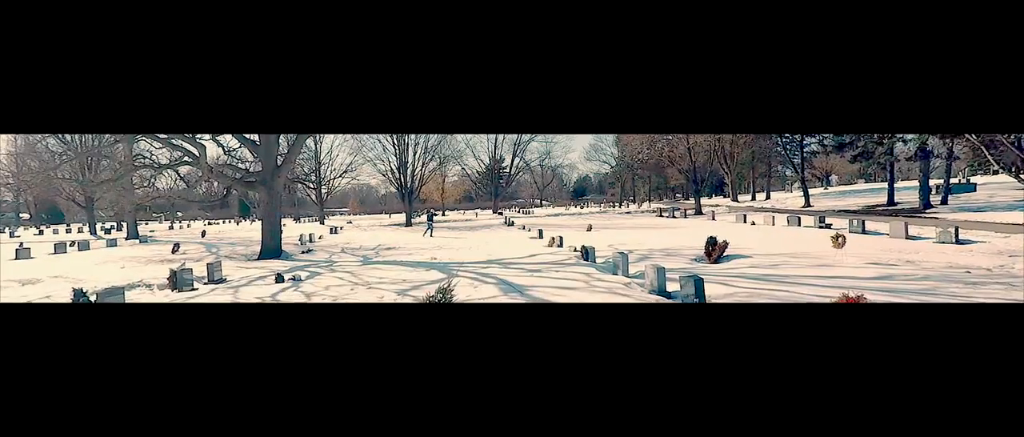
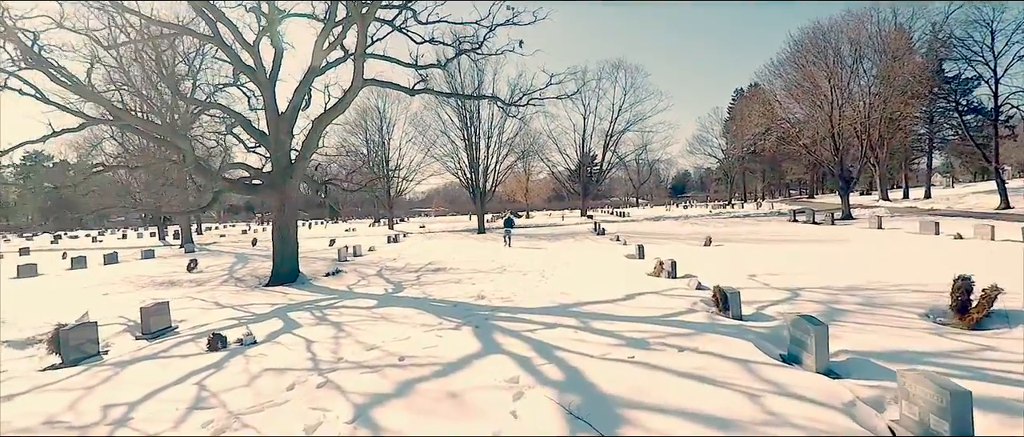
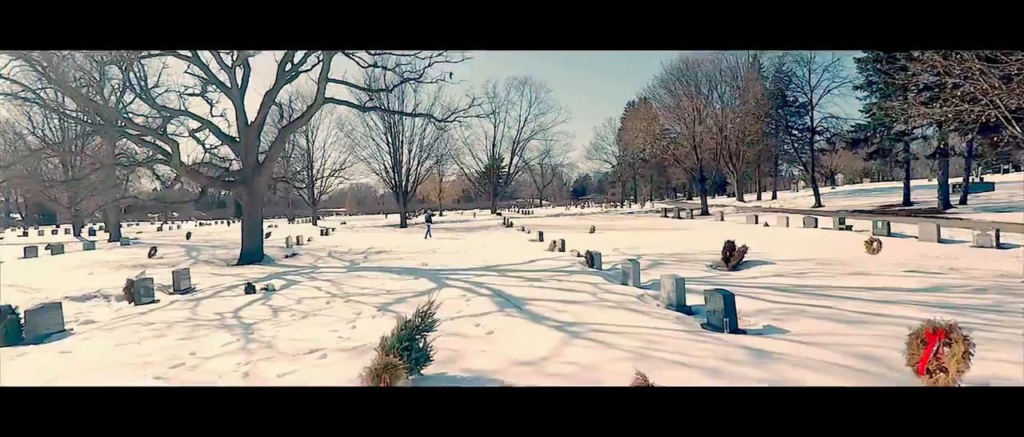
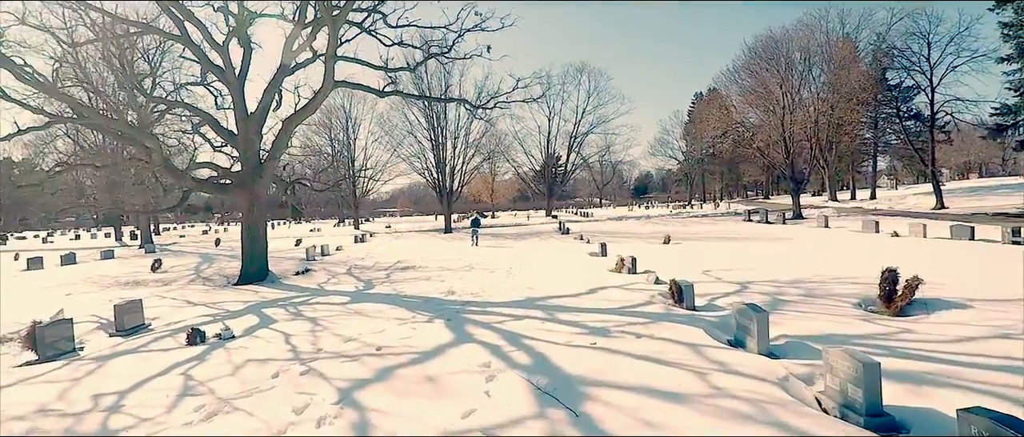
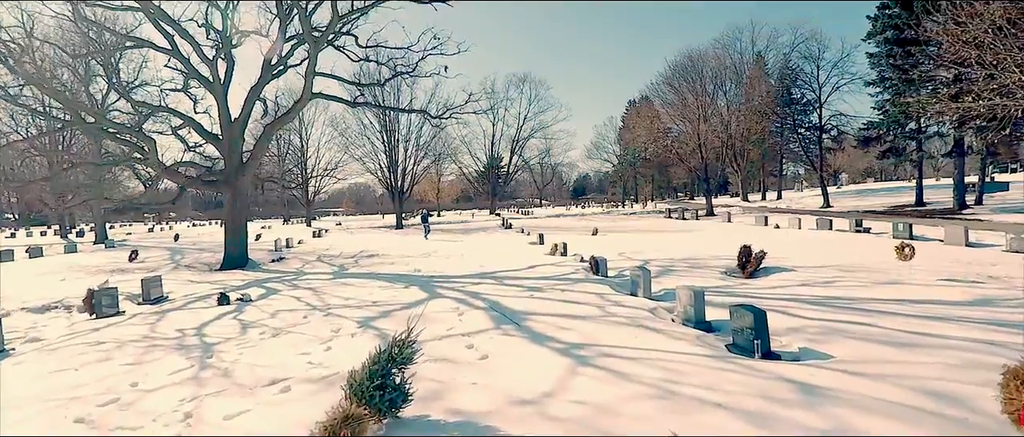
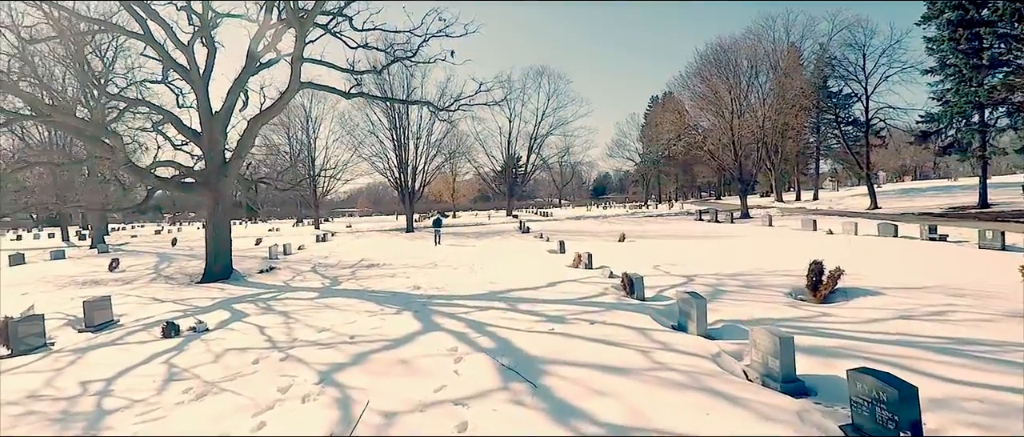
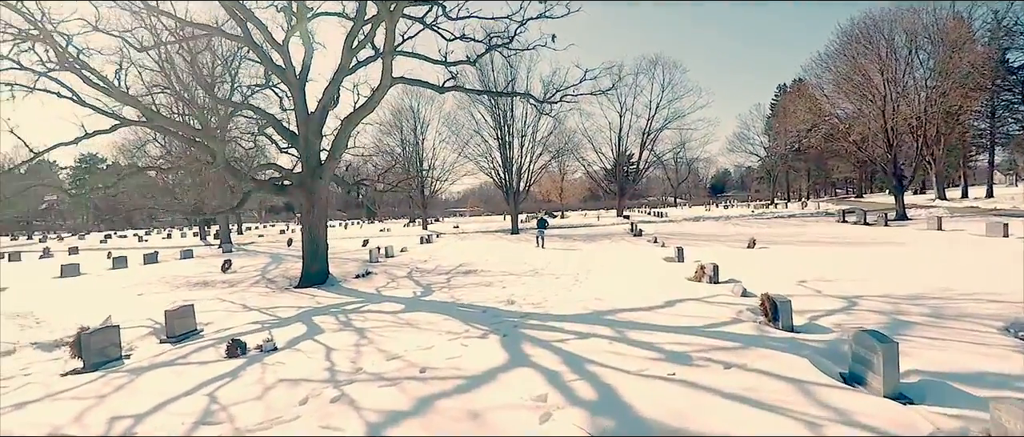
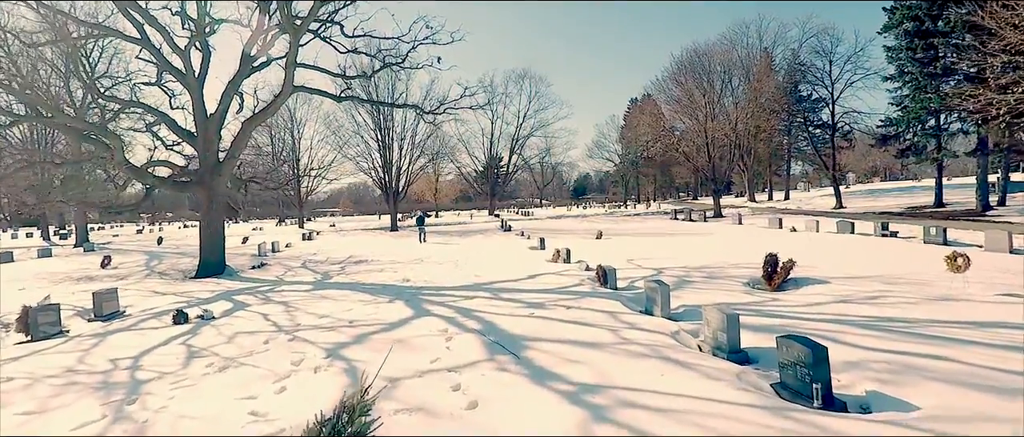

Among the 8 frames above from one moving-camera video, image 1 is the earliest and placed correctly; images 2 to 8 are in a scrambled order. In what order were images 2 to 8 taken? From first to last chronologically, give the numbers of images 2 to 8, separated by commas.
3, 5, 8, 6, 4, 2, 7
